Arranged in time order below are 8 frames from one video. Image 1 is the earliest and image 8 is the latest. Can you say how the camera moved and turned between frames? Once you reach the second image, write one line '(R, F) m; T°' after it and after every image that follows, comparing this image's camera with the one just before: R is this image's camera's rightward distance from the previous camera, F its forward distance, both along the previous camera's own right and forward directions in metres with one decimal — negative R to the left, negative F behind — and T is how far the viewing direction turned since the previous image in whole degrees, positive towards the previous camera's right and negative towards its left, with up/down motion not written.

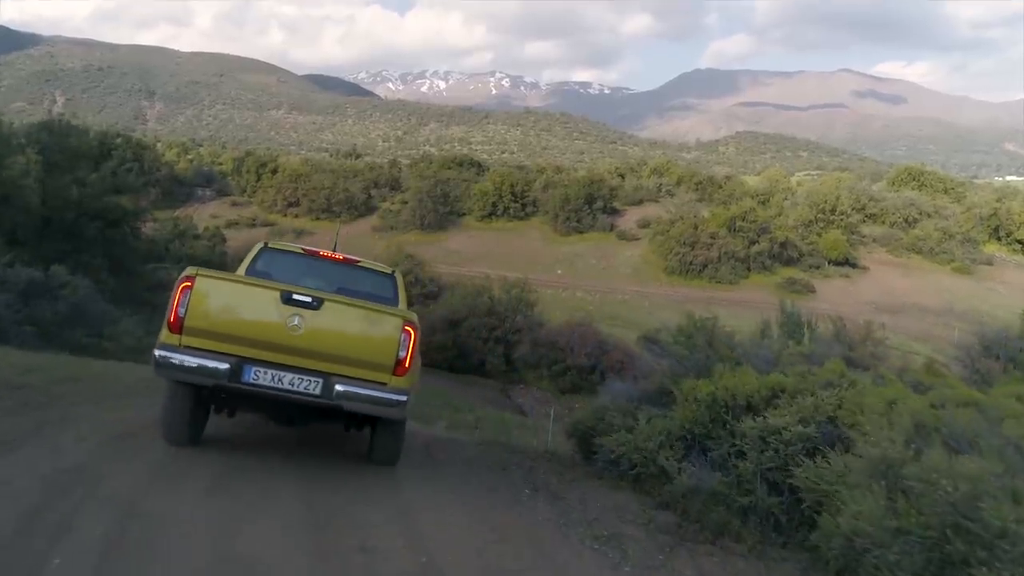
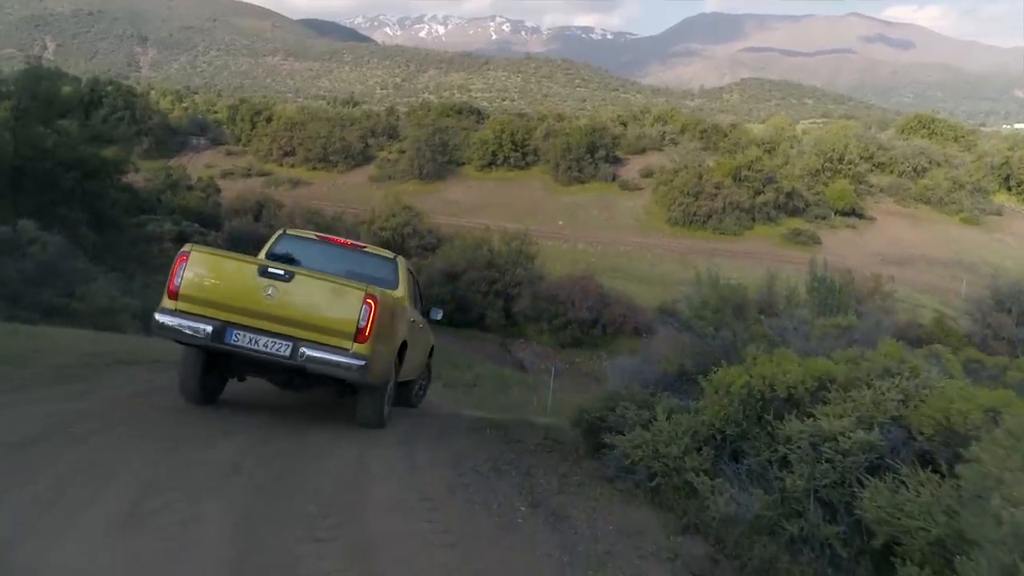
(0.0, +1.0) m; 0°
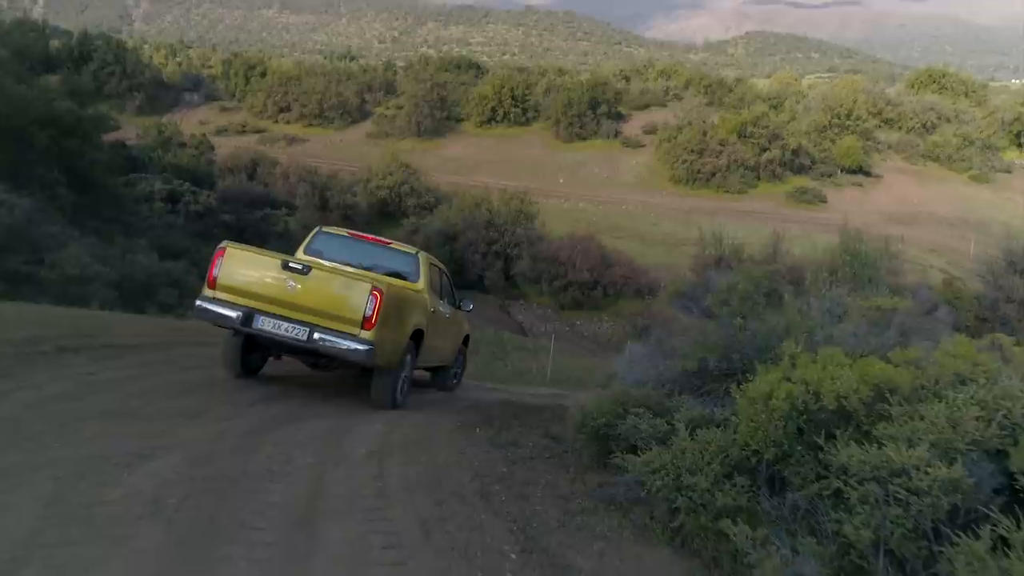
(+0.1, +0.9) m; 0°
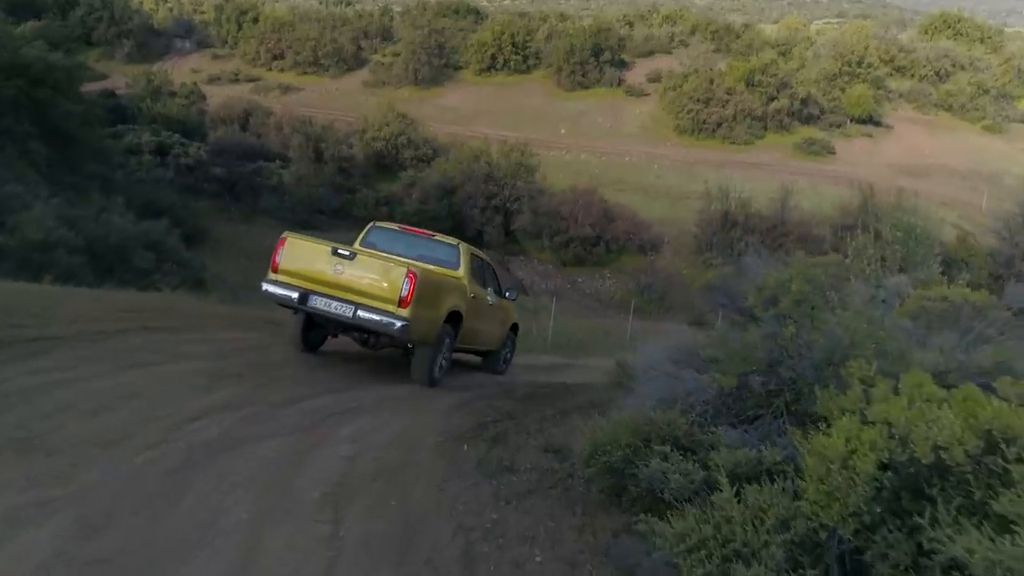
(0.0, +1.0) m; 0°
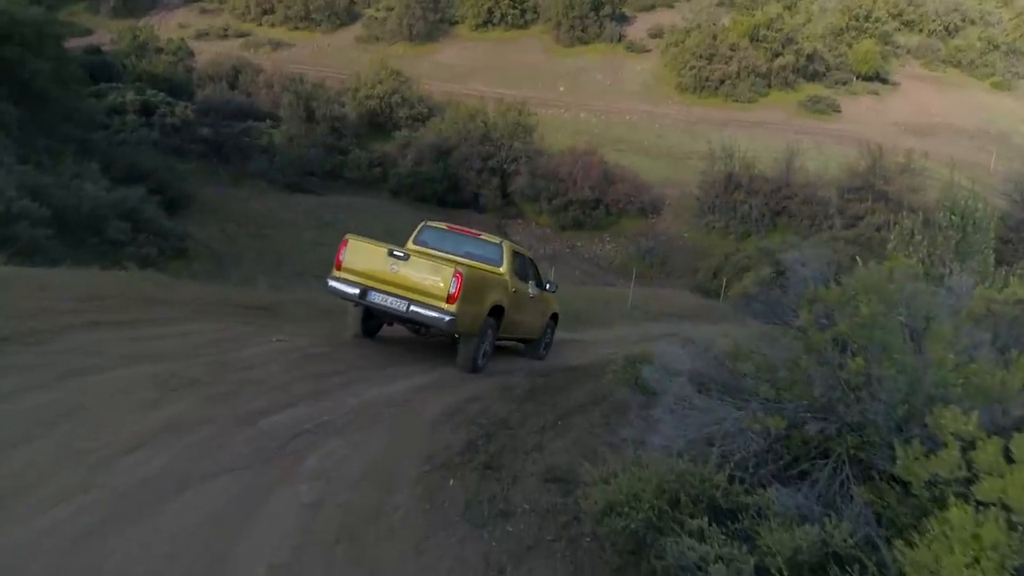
(0.0, +0.8) m; 0°
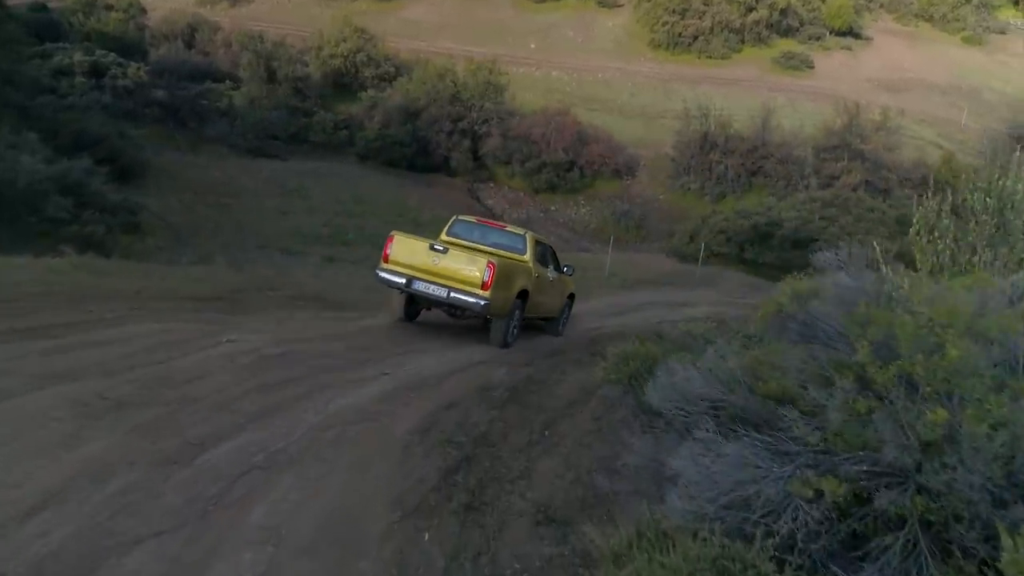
(0.0, +0.7) m; +2°
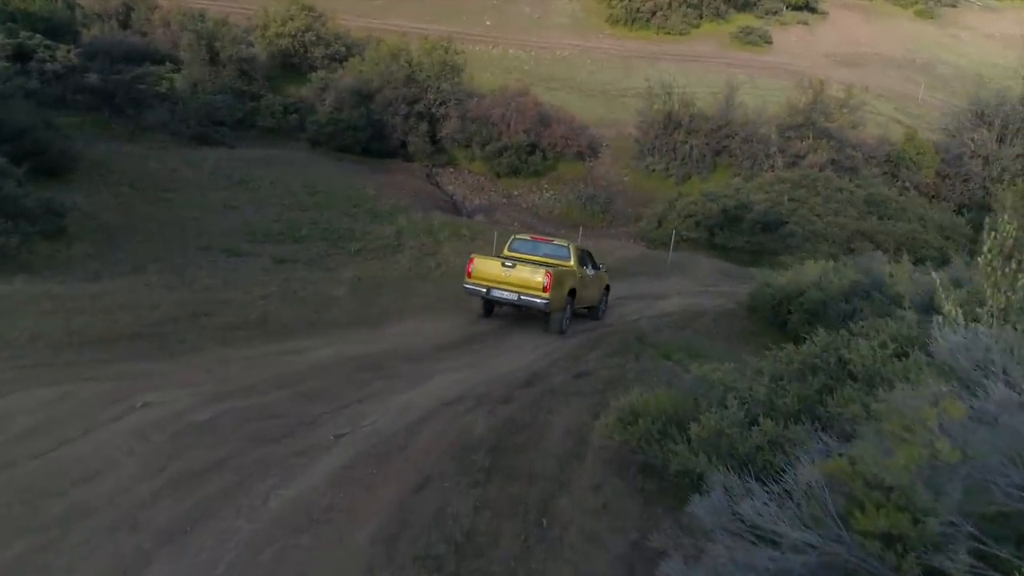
(-0.1, +1.1) m; +3°
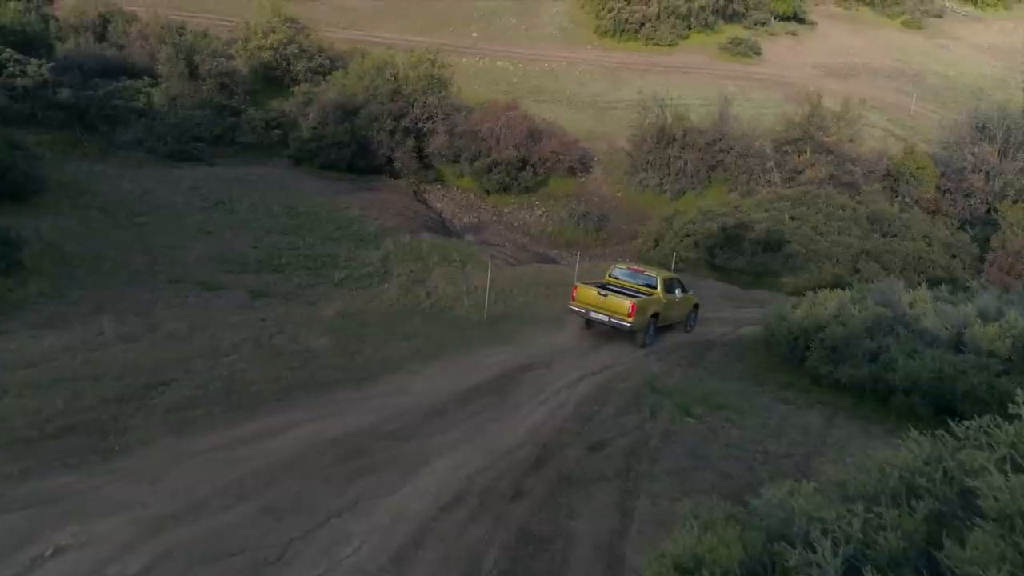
(-0.2, +1.1) m; +1°
